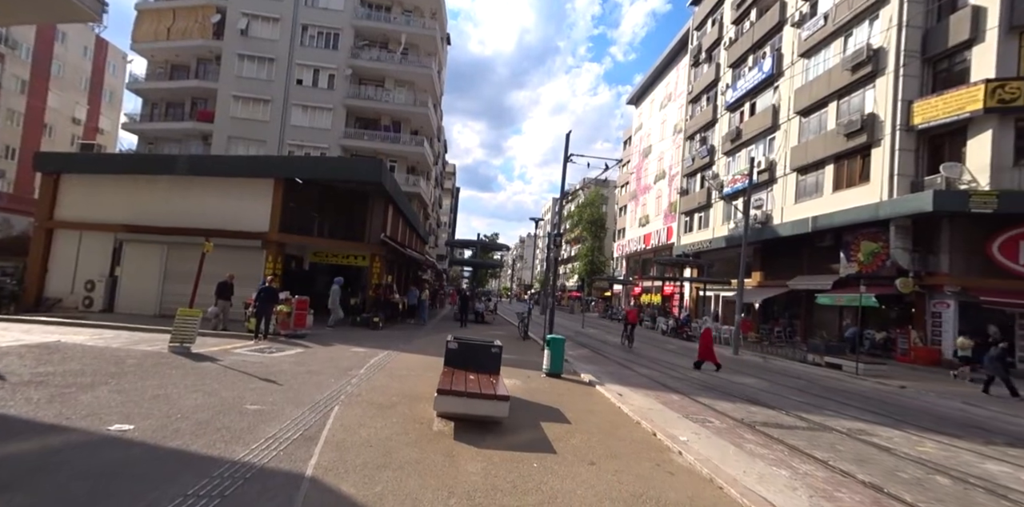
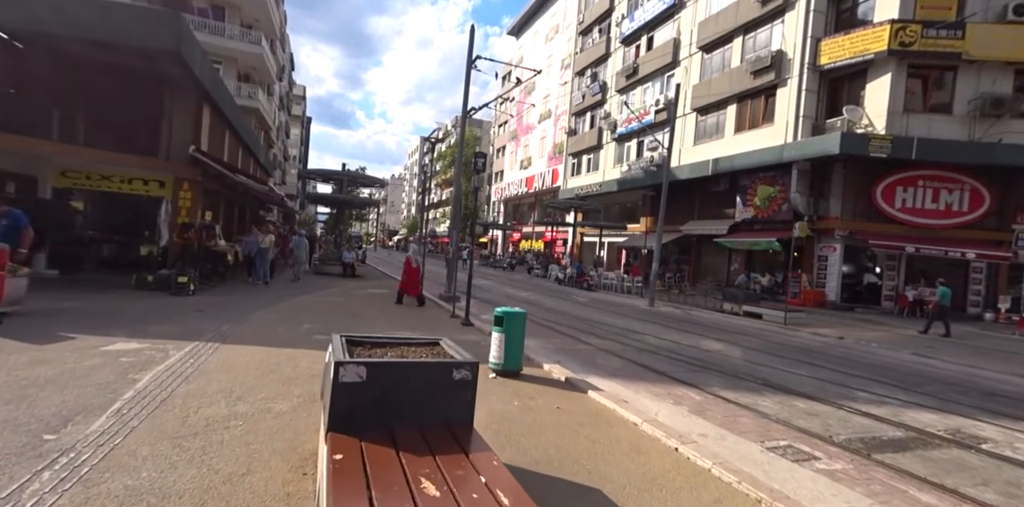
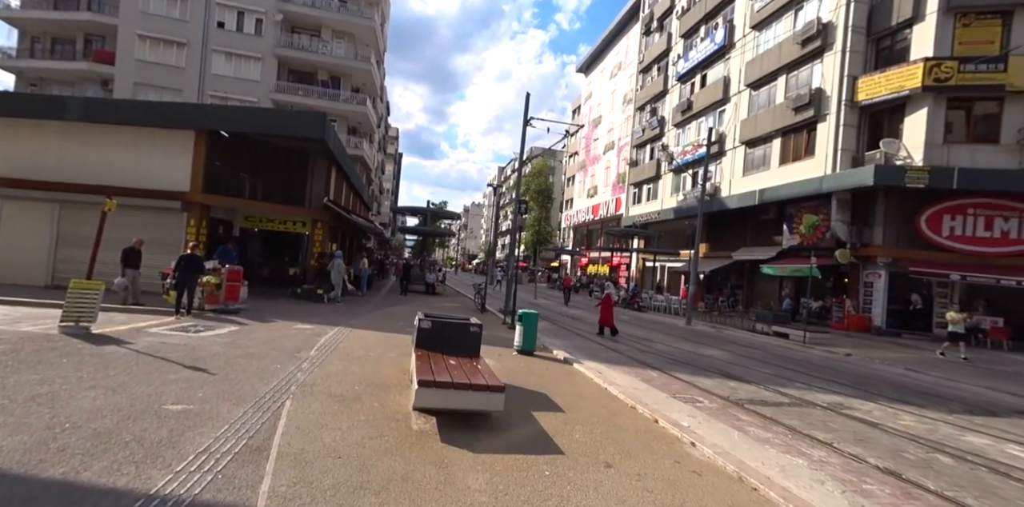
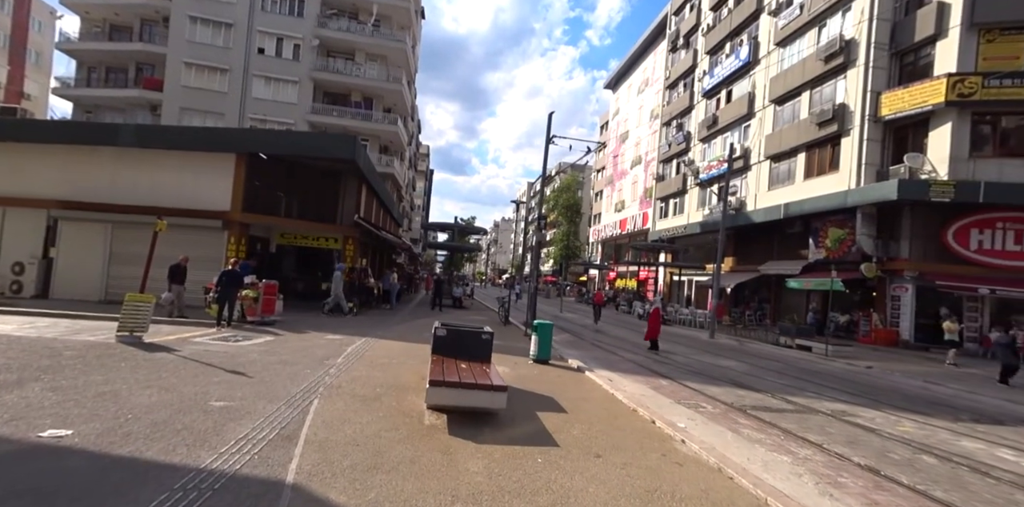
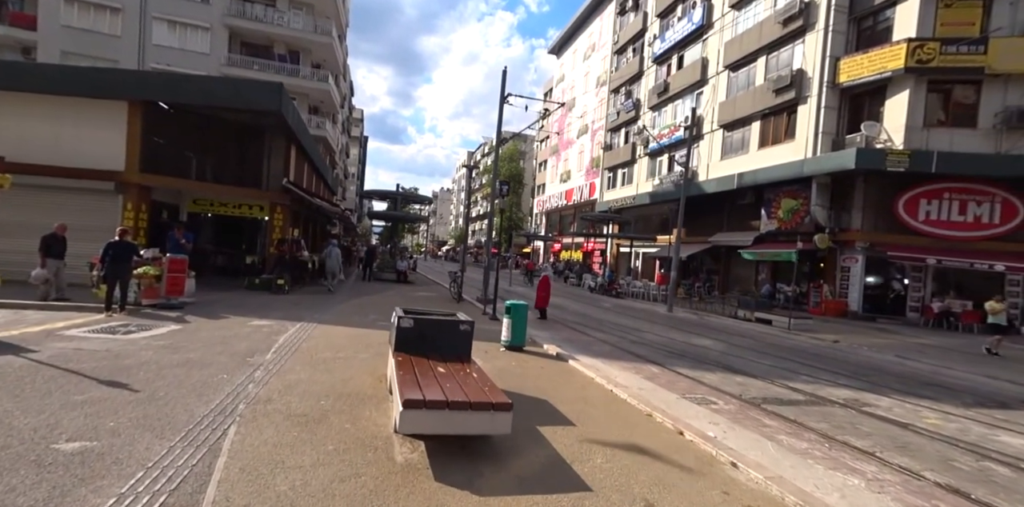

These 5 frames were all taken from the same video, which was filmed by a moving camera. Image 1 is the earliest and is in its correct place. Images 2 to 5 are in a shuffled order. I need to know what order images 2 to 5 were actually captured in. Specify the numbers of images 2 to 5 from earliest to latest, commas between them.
4, 3, 5, 2
